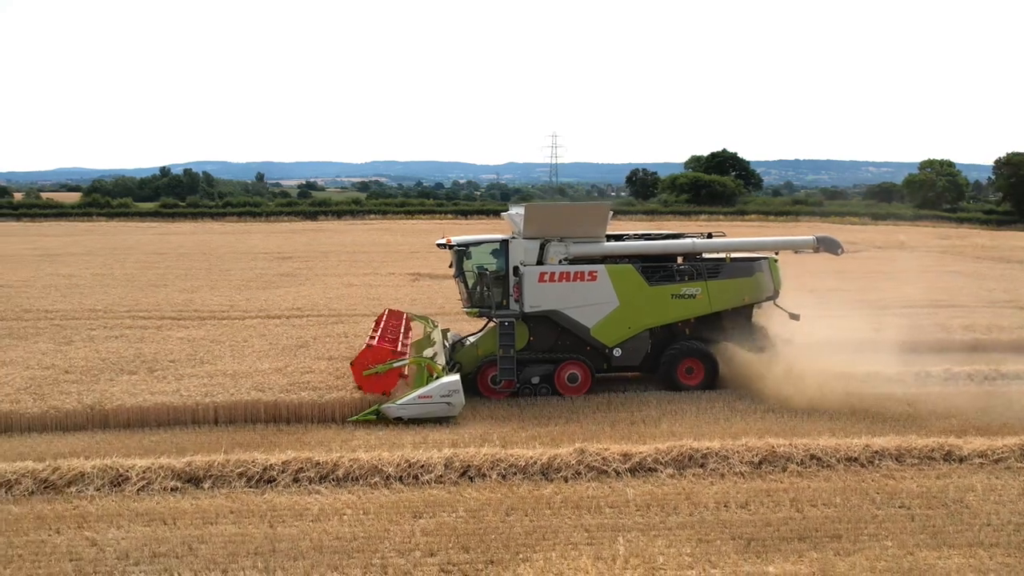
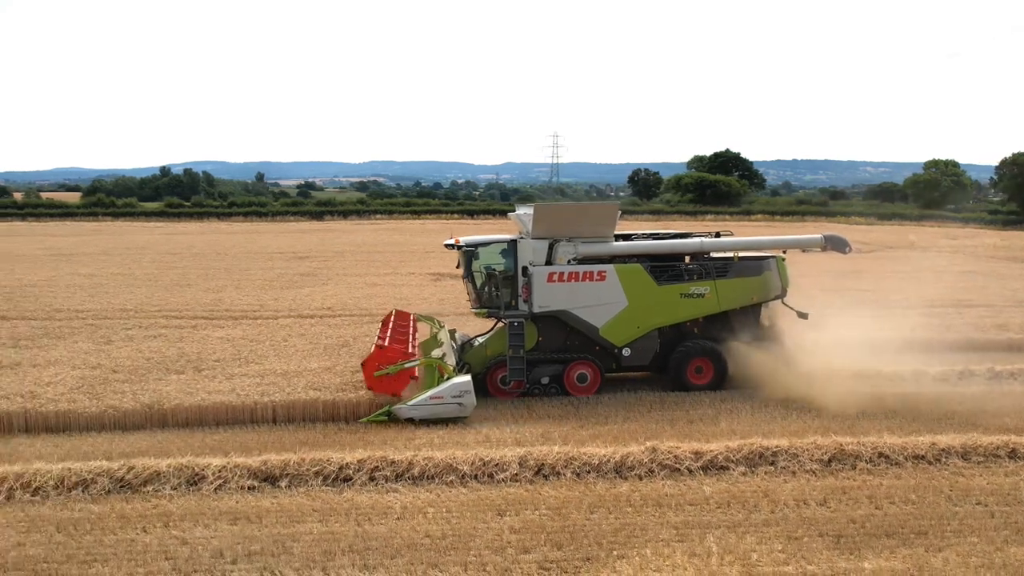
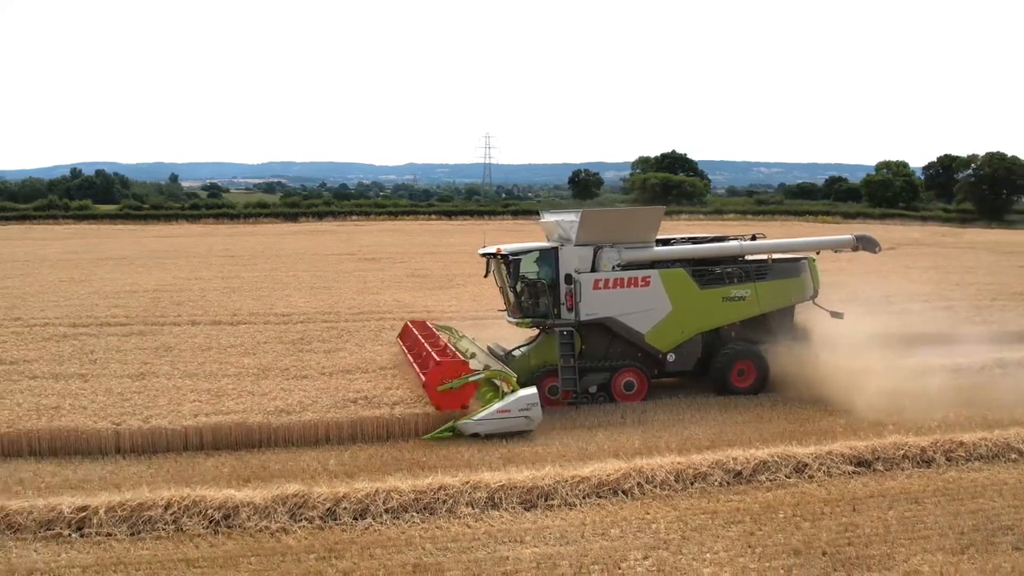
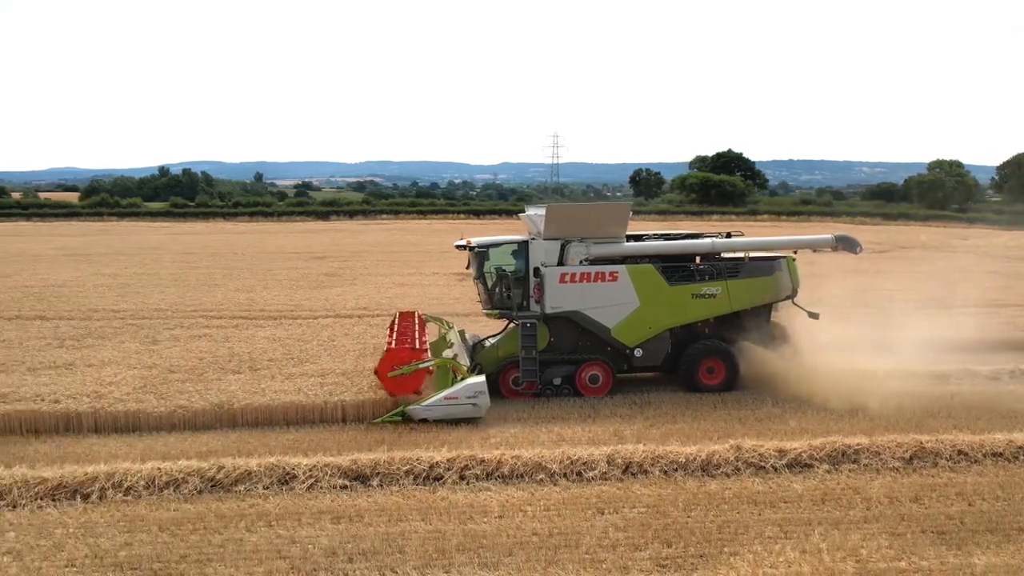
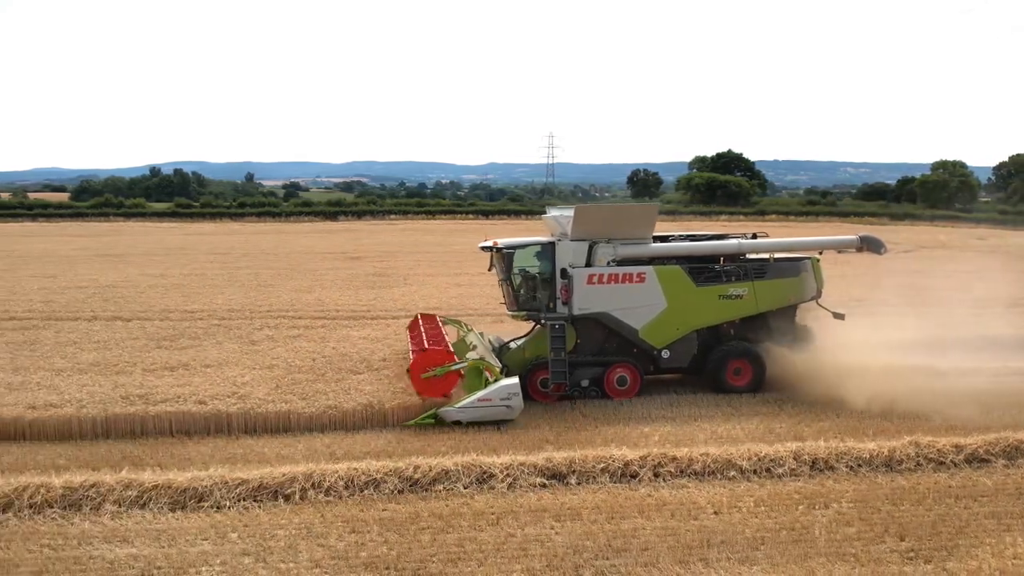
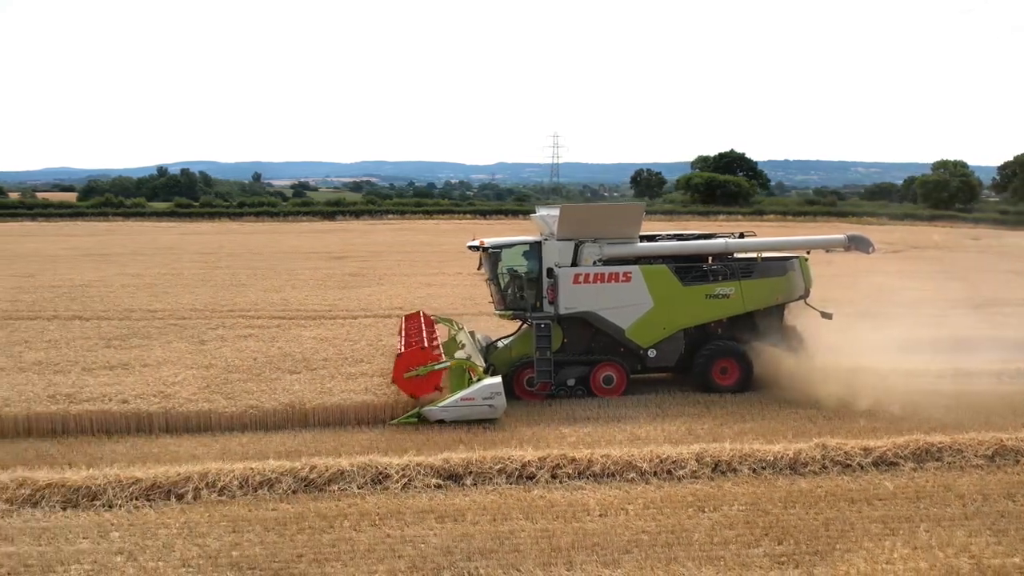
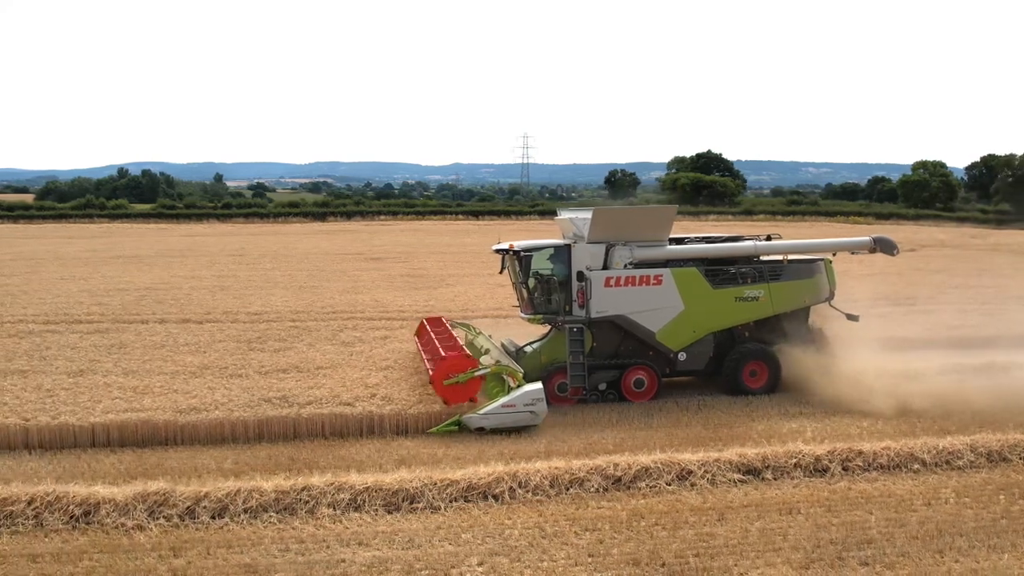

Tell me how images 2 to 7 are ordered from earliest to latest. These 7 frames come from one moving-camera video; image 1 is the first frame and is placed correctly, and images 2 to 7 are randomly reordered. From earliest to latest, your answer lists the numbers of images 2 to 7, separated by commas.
2, 4, 6, 5, 7, 3
